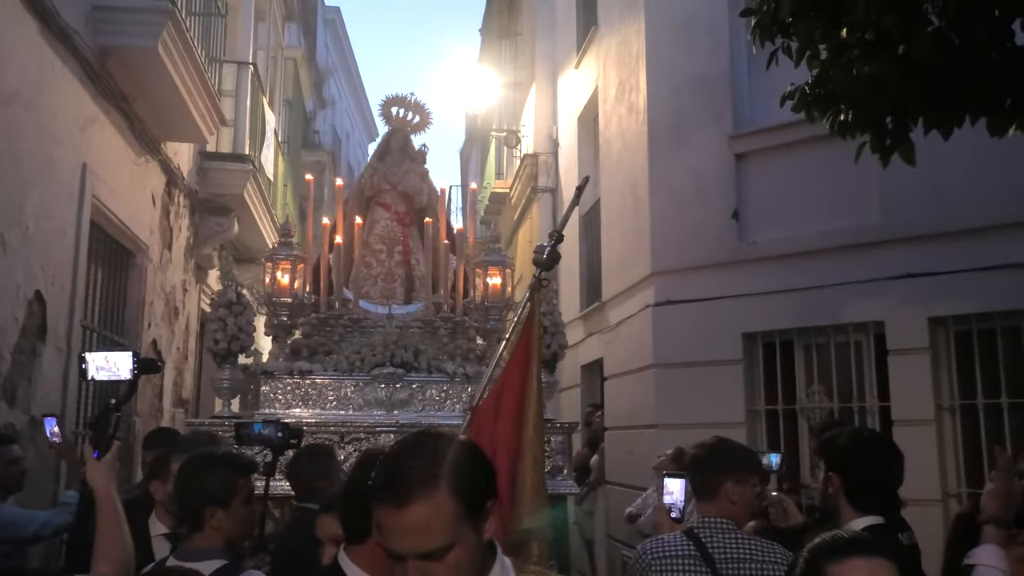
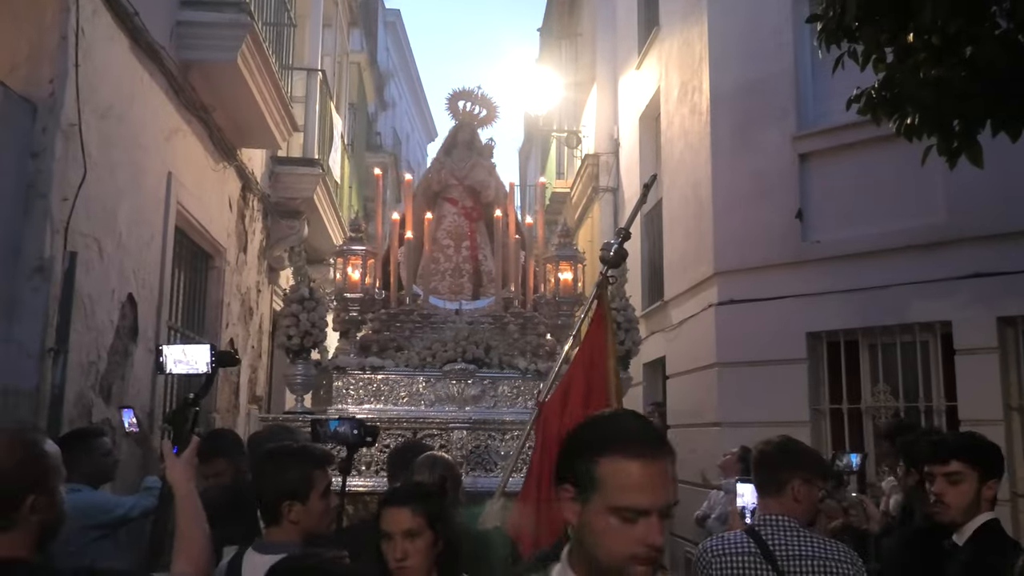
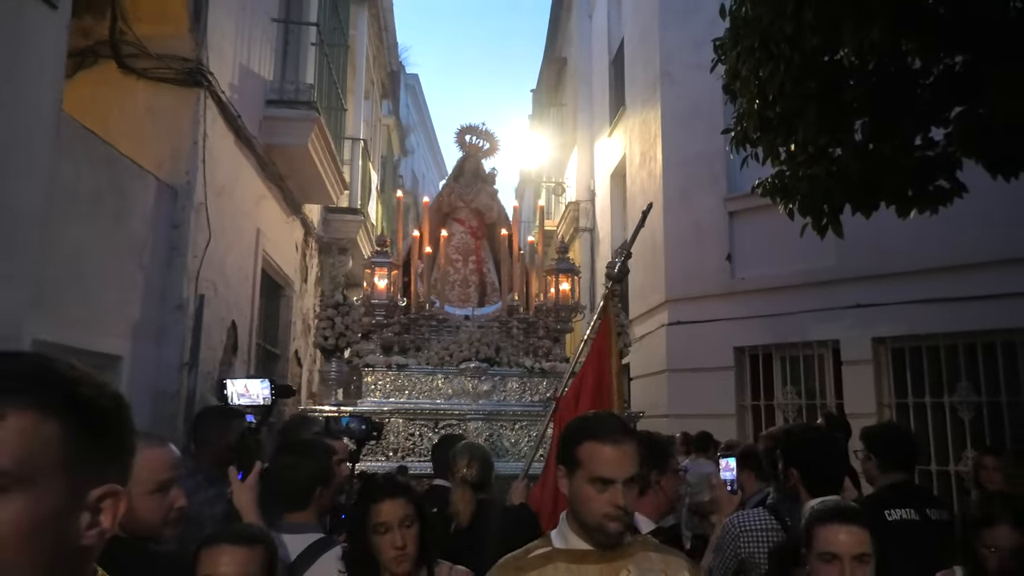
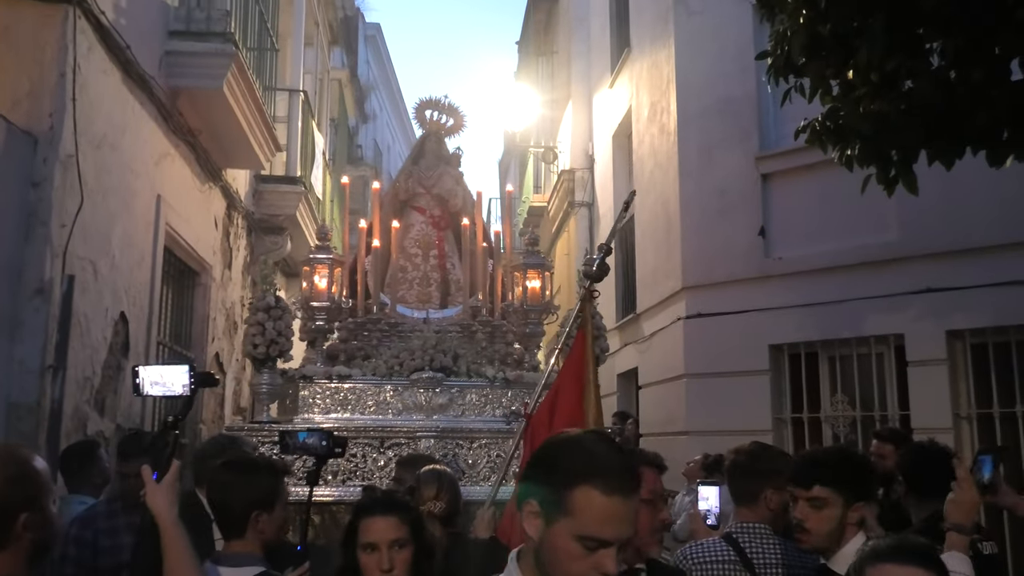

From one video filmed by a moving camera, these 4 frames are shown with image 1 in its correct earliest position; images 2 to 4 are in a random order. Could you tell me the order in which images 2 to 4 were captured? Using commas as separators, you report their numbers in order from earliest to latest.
2, 4, 3
